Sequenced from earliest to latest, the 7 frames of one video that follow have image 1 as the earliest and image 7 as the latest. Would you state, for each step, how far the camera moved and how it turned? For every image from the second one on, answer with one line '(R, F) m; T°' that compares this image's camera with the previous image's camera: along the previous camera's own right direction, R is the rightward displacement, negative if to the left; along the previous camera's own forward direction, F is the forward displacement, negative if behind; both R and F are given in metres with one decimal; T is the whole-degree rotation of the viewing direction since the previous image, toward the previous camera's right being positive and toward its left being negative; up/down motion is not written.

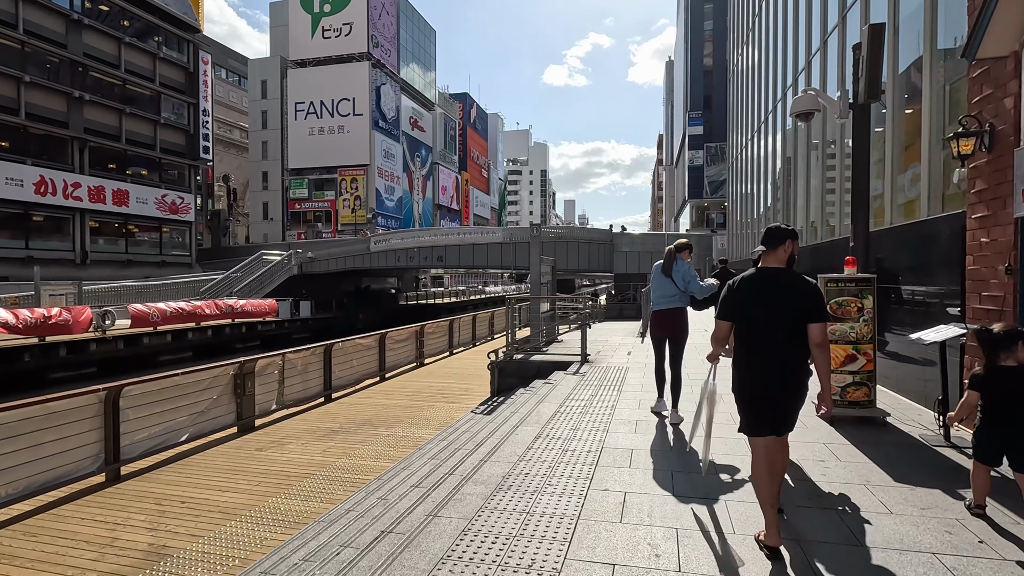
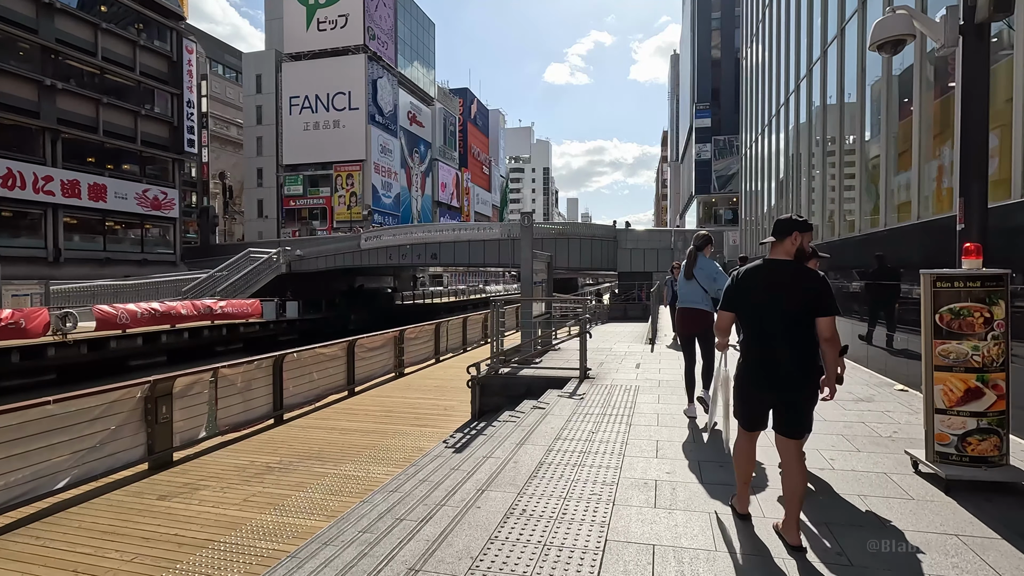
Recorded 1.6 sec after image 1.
(+0.3, +1.6) m; 0°
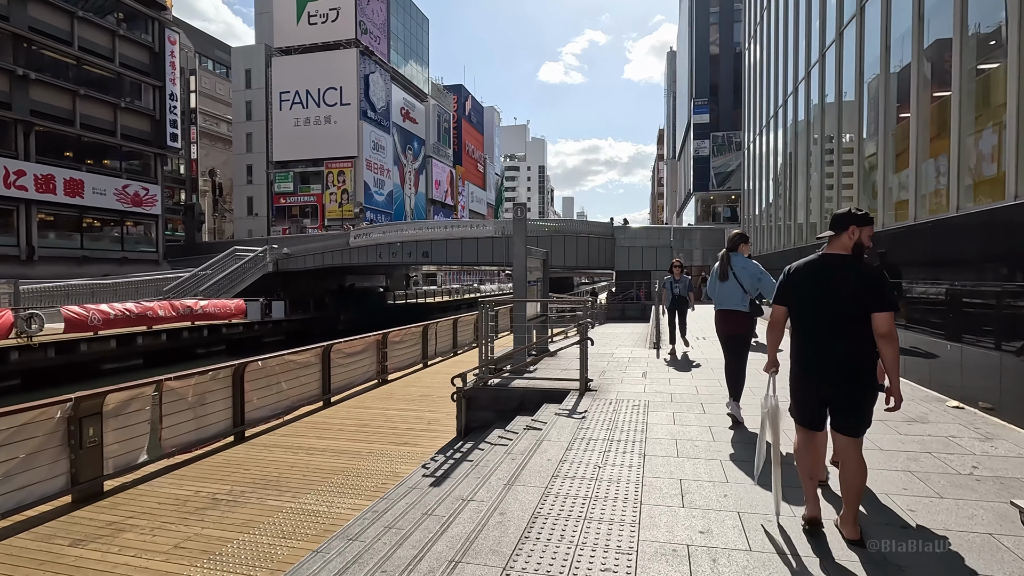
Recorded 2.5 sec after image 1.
(+0.1, +0.9) m; 0°
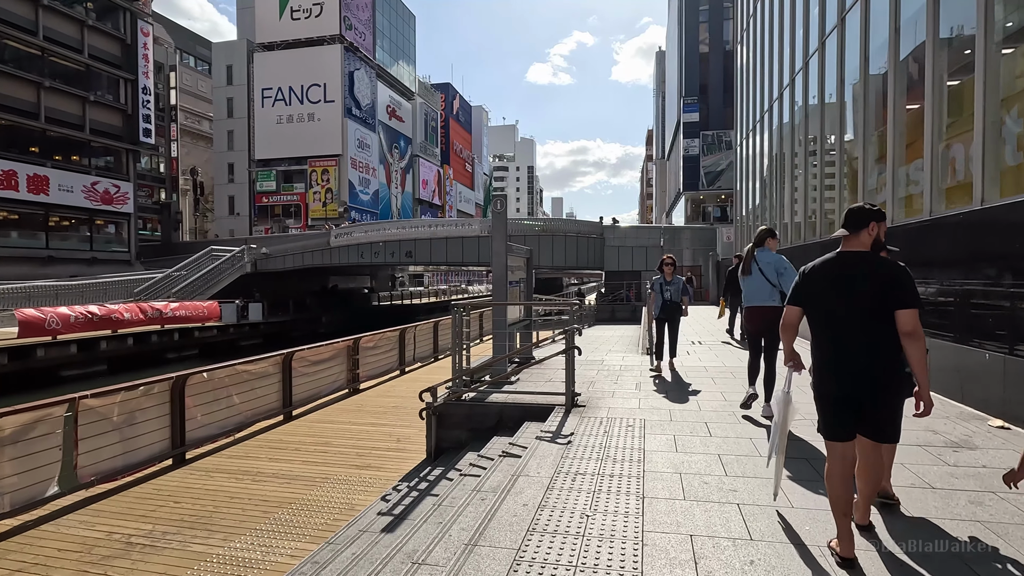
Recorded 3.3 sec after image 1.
(+0.1, +0.8) m; +1°
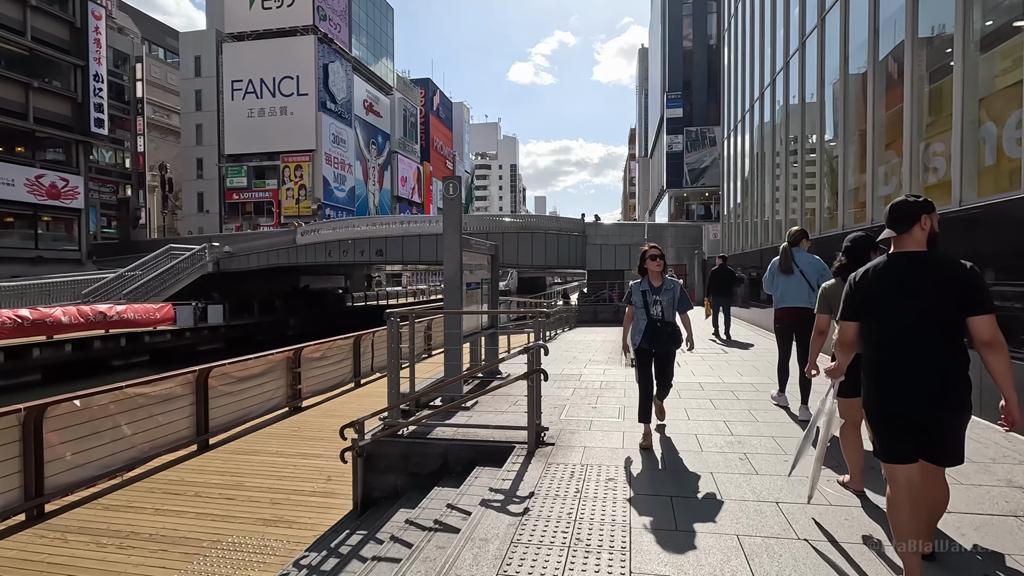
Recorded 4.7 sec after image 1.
(+0.3, +1.3) m; +2°
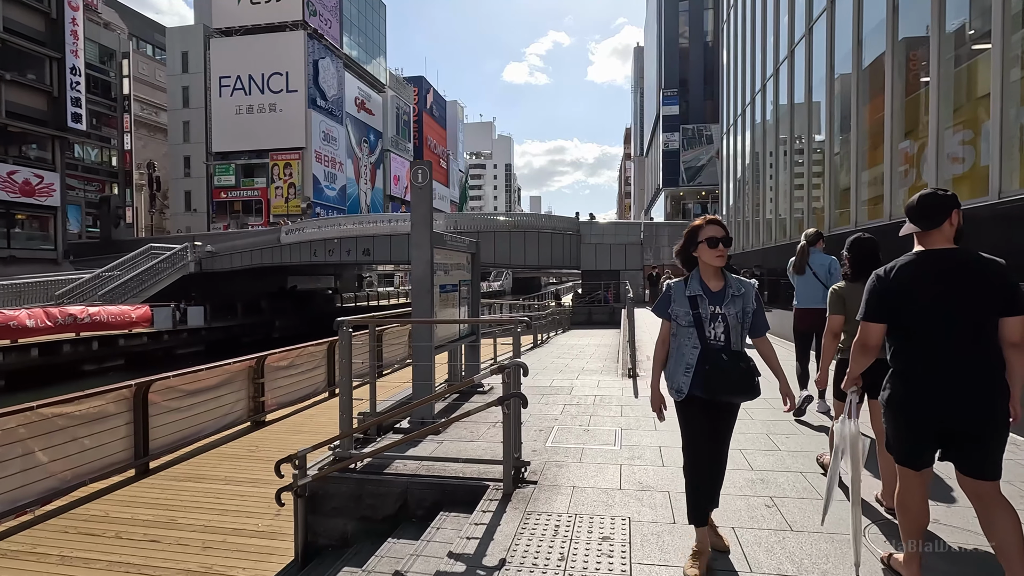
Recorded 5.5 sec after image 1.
(+0.2, +0.8) m; +1°
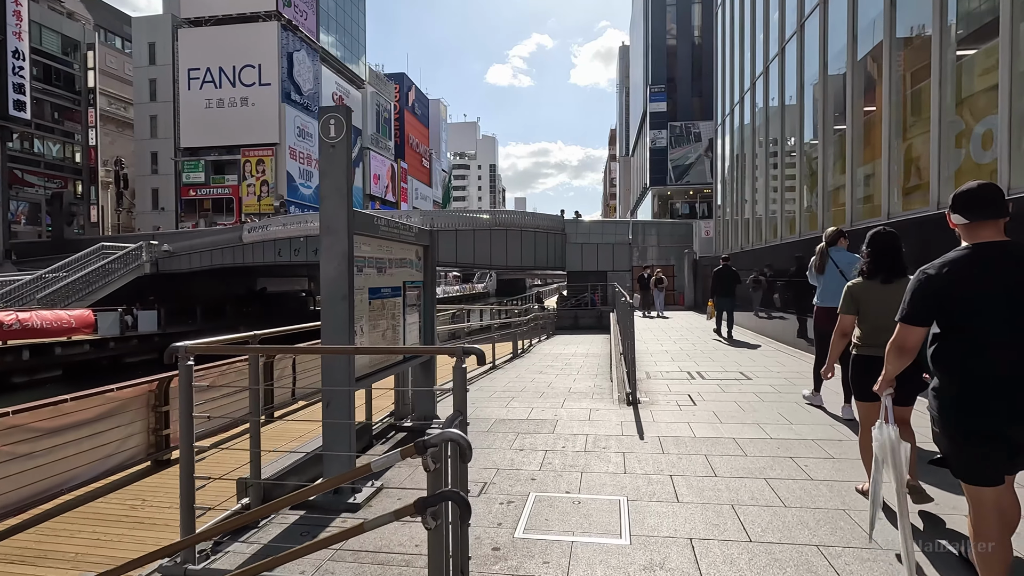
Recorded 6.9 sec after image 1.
(+0.2, +1.6) m; +2°
